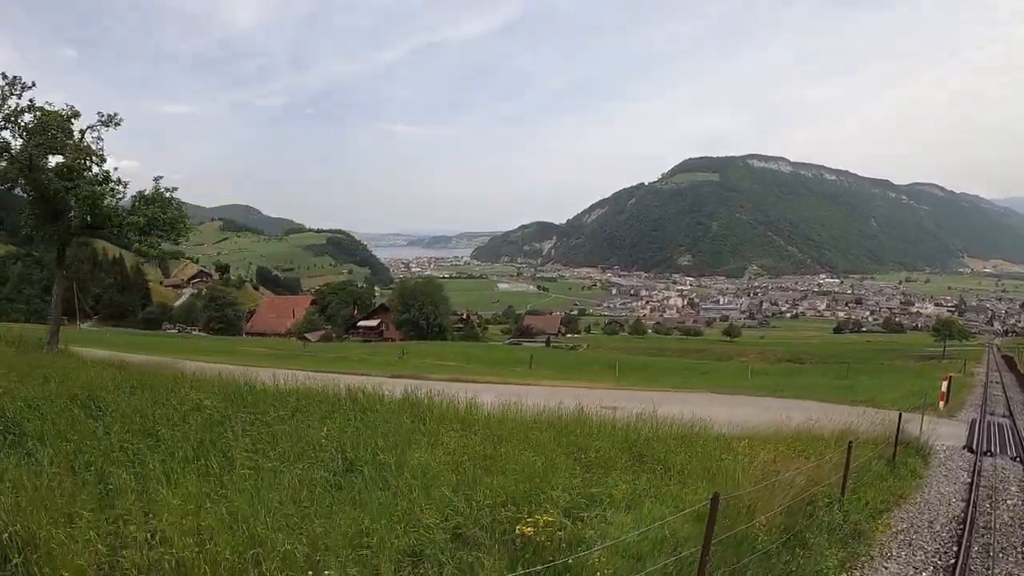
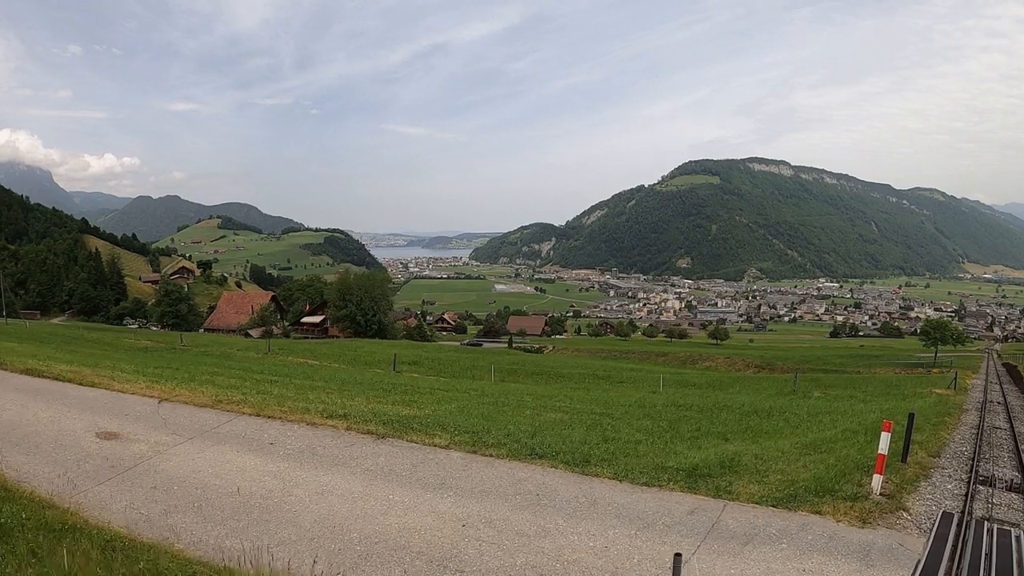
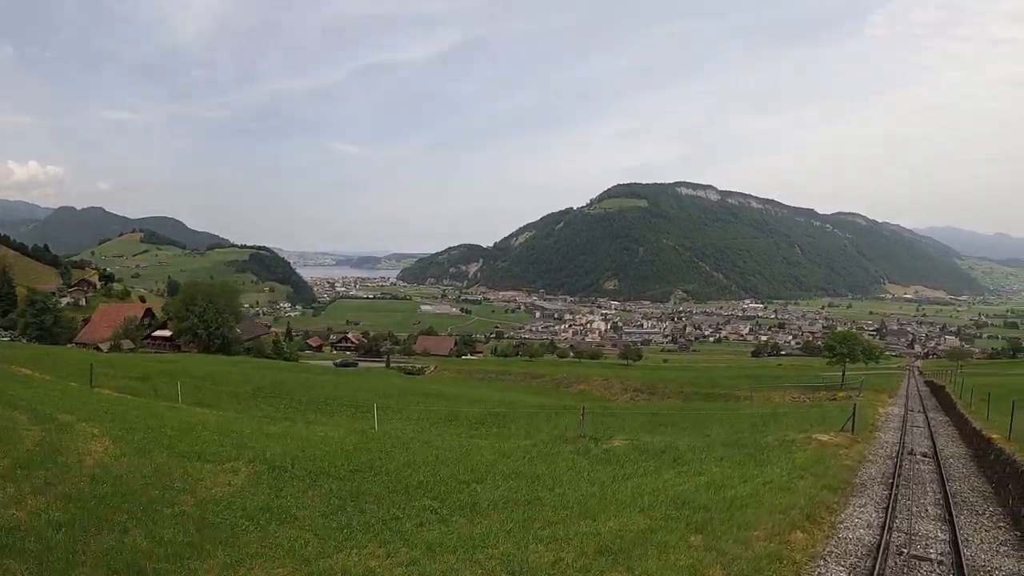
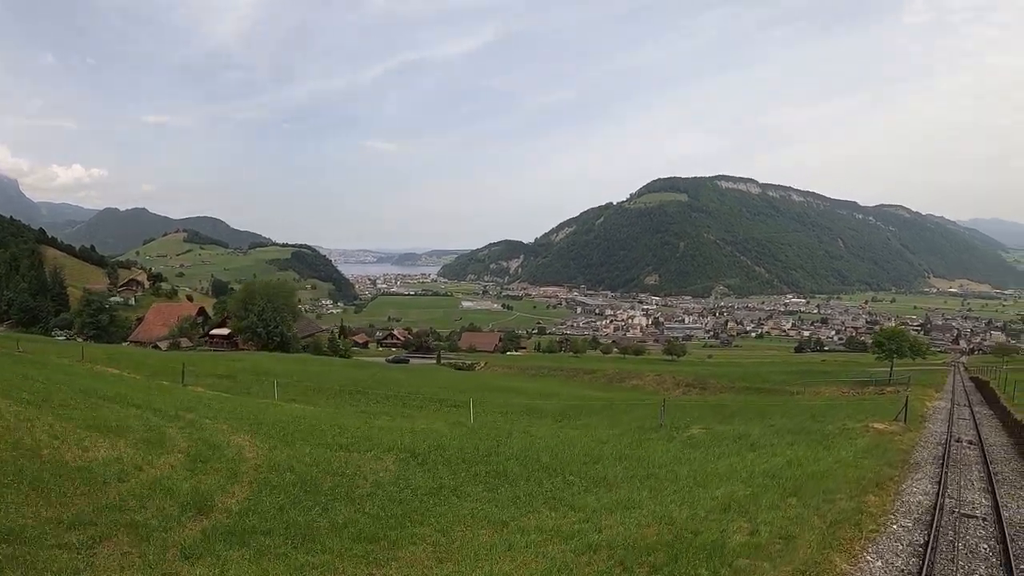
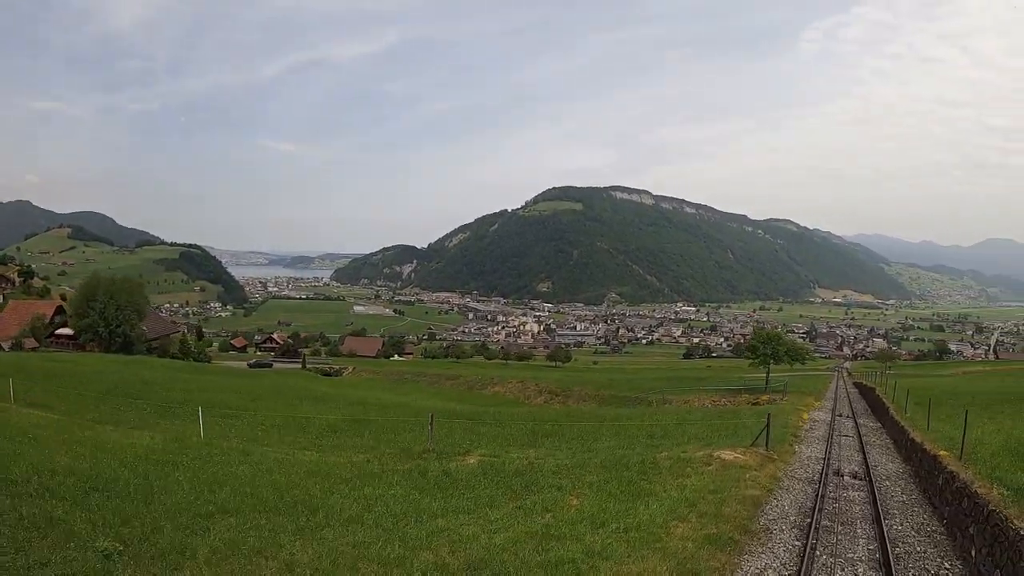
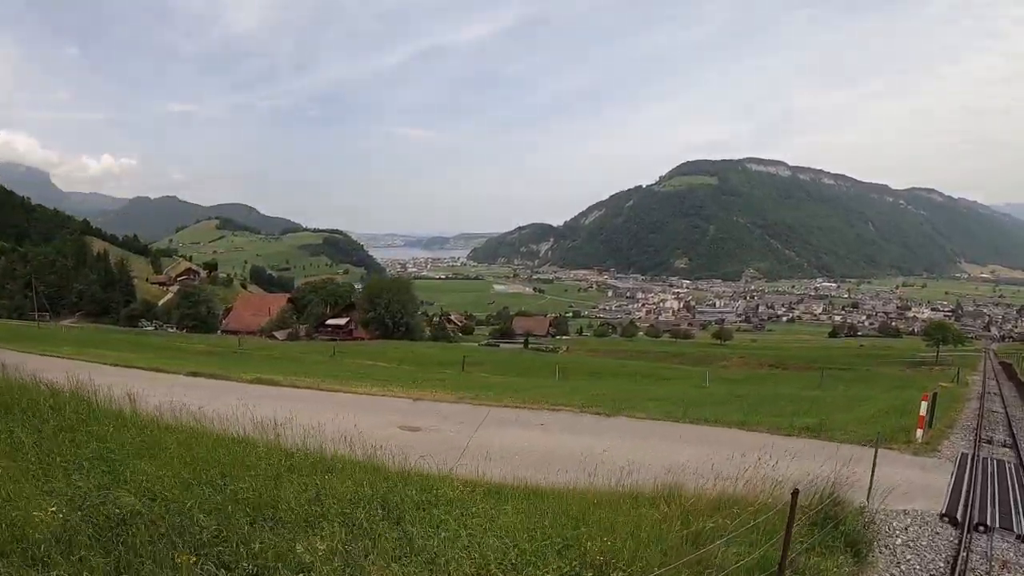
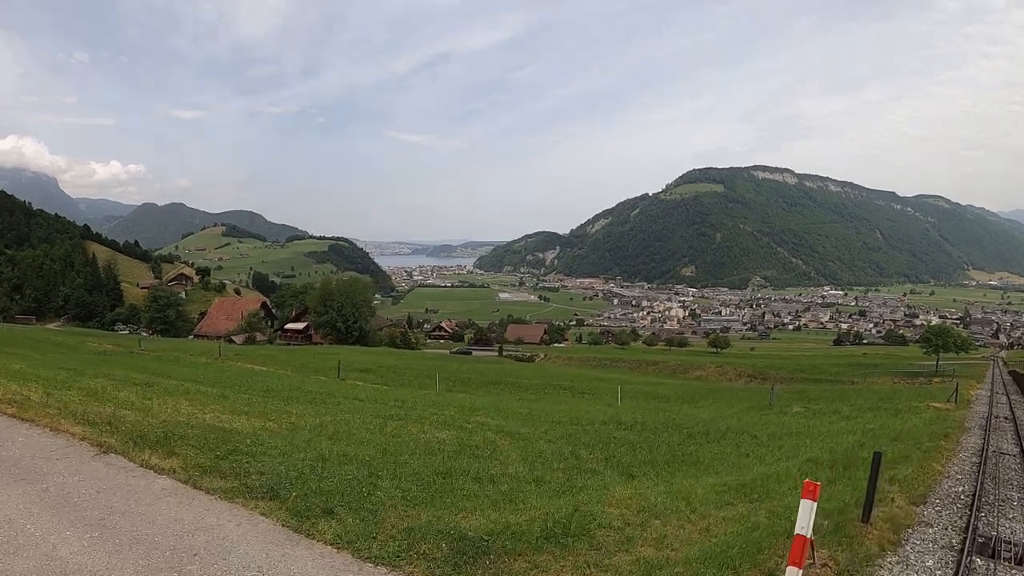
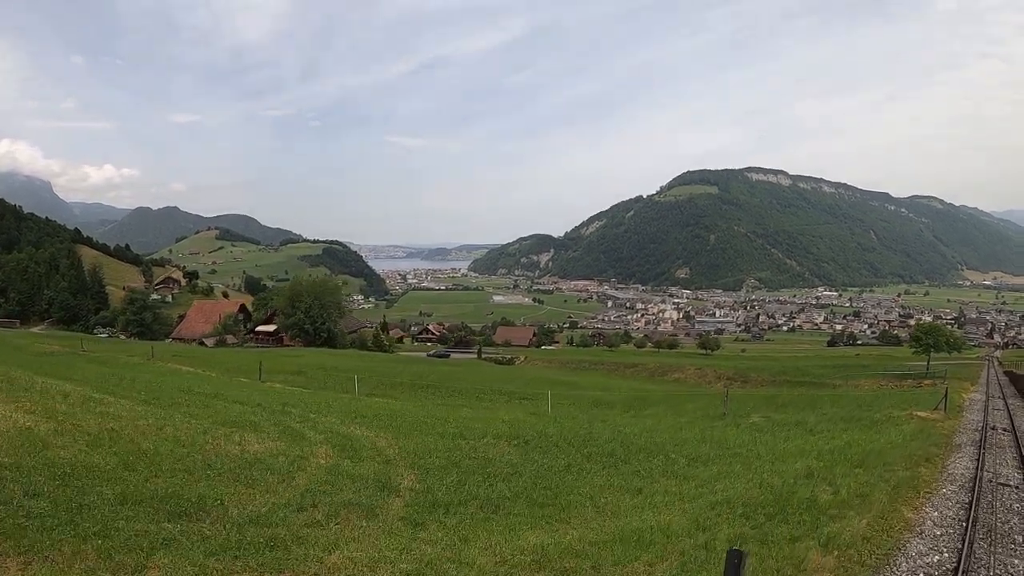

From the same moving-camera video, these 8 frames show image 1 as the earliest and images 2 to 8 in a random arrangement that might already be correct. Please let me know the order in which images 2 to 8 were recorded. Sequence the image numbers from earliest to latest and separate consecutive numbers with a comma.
6, 2, 7, 8, 4, 3, 5
